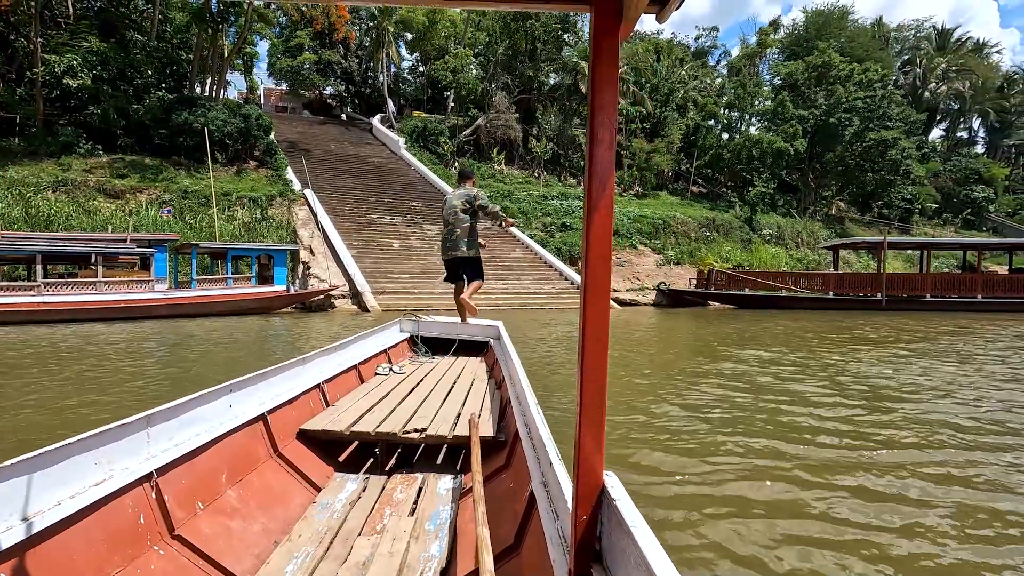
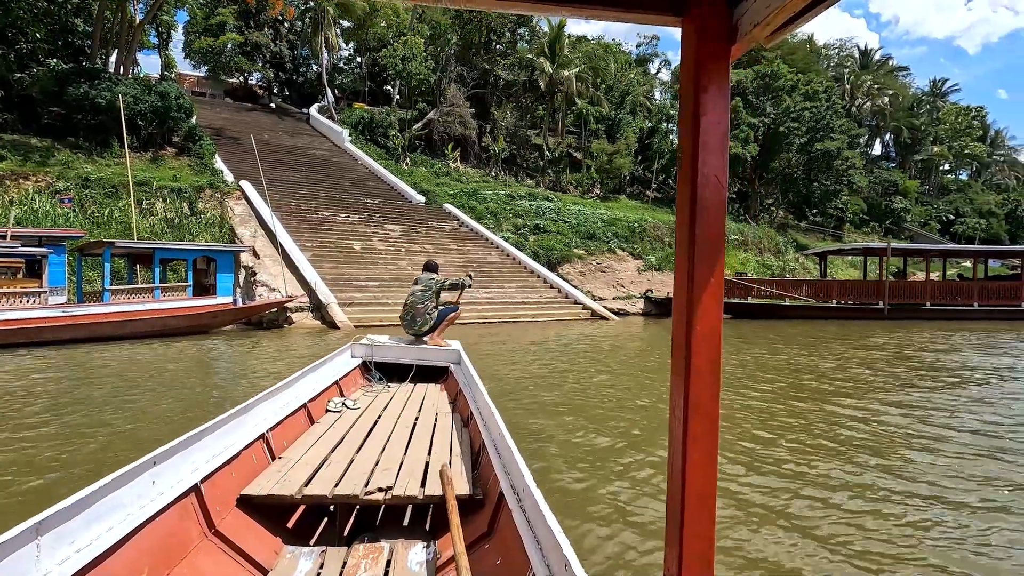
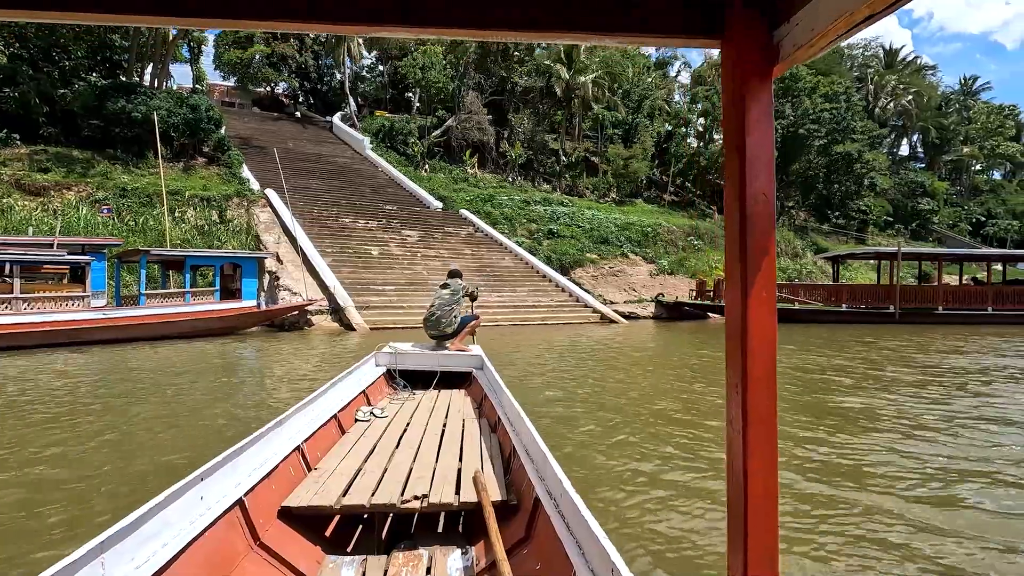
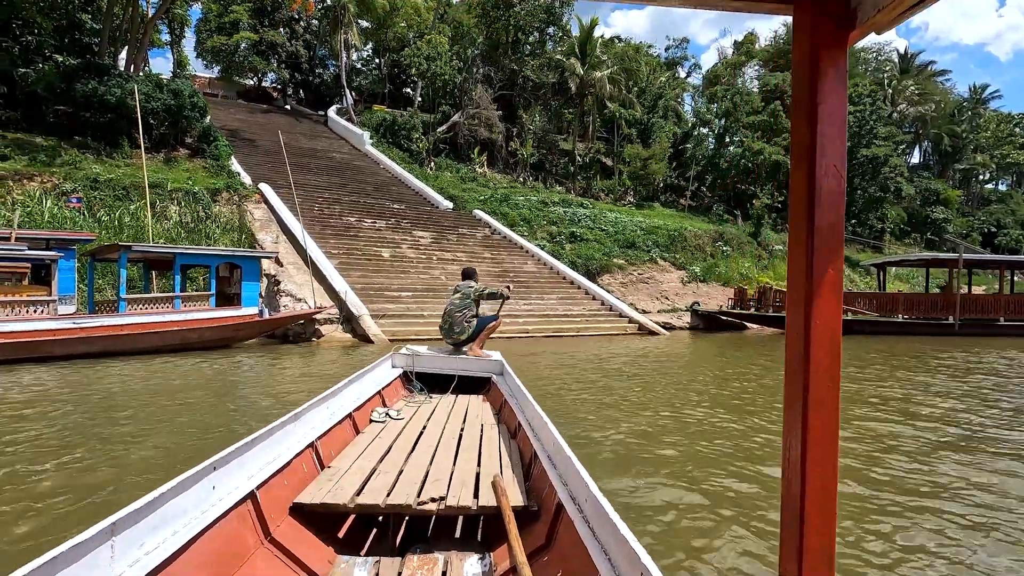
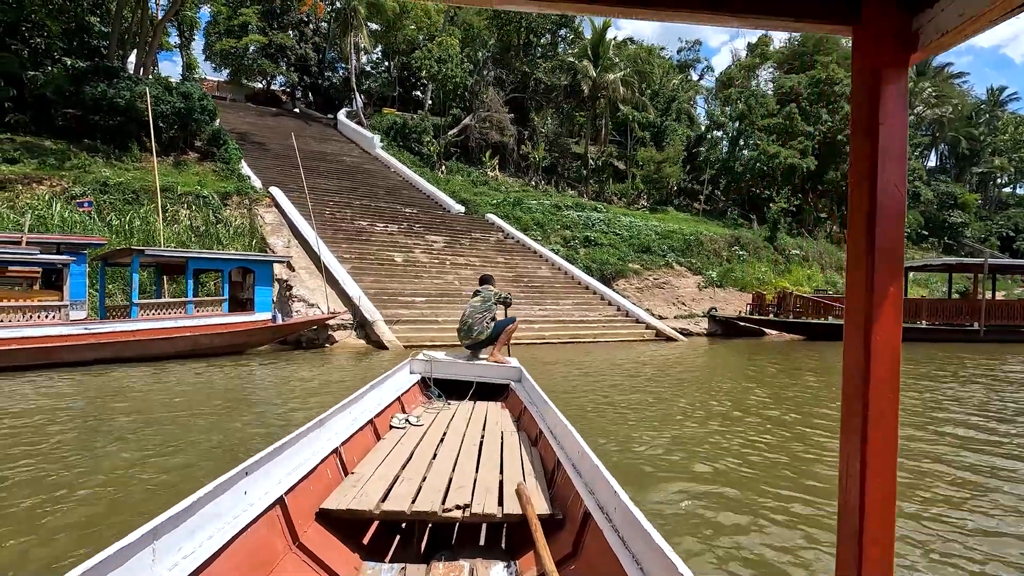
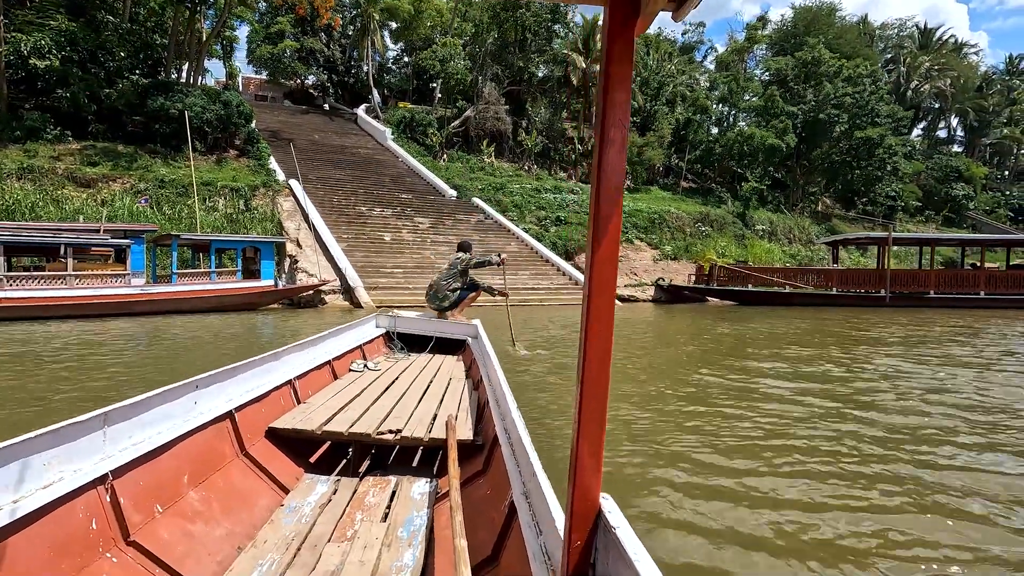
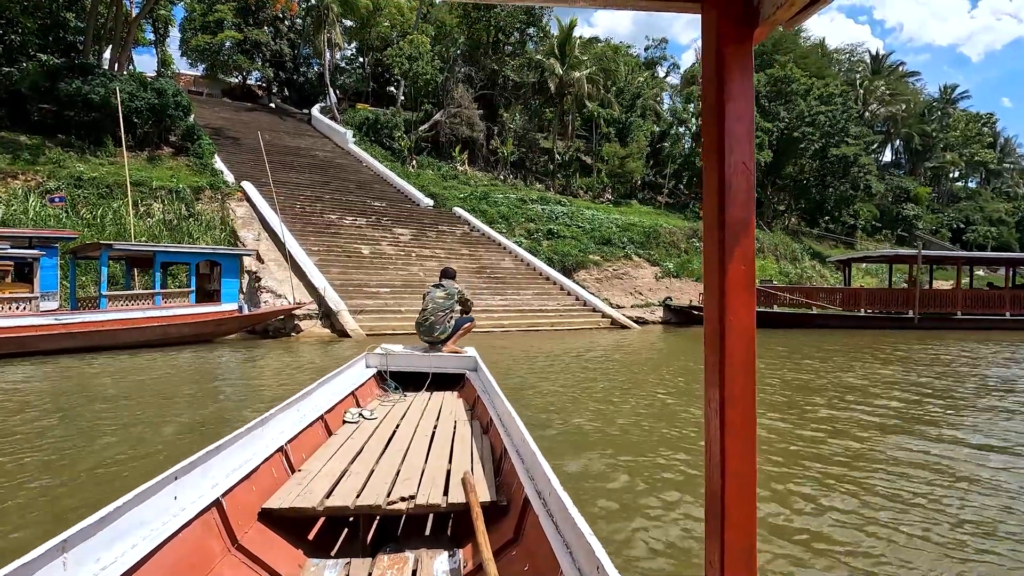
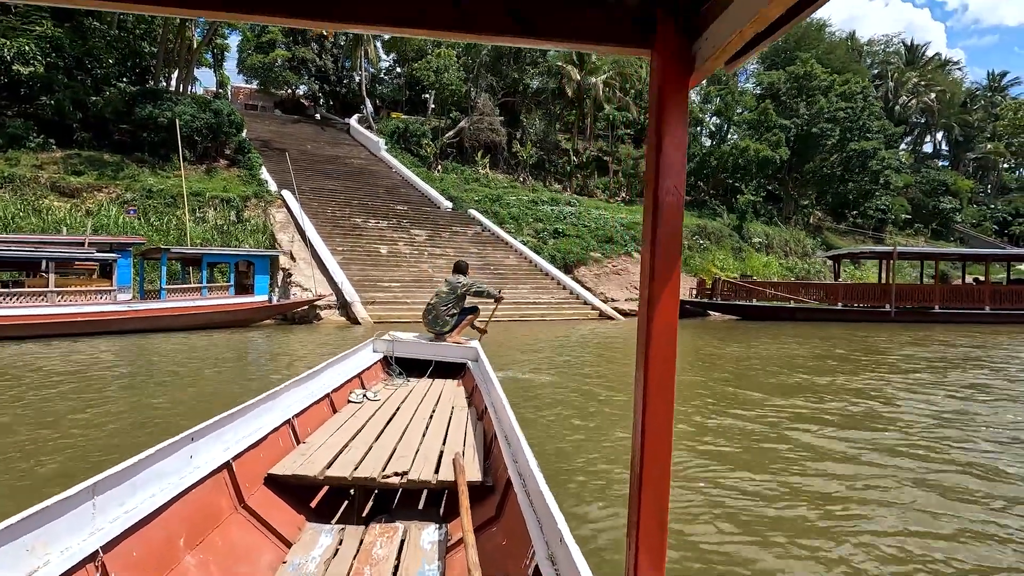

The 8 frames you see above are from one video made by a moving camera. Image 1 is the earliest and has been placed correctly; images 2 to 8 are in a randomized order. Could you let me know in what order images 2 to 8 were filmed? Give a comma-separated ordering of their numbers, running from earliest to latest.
6, 8, 3, 2, 7, 4, 5
